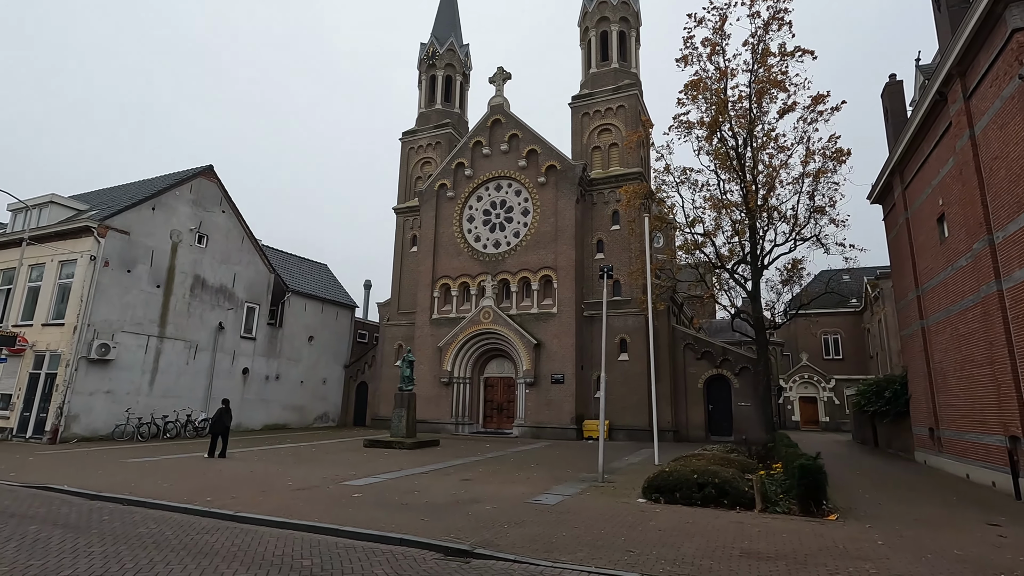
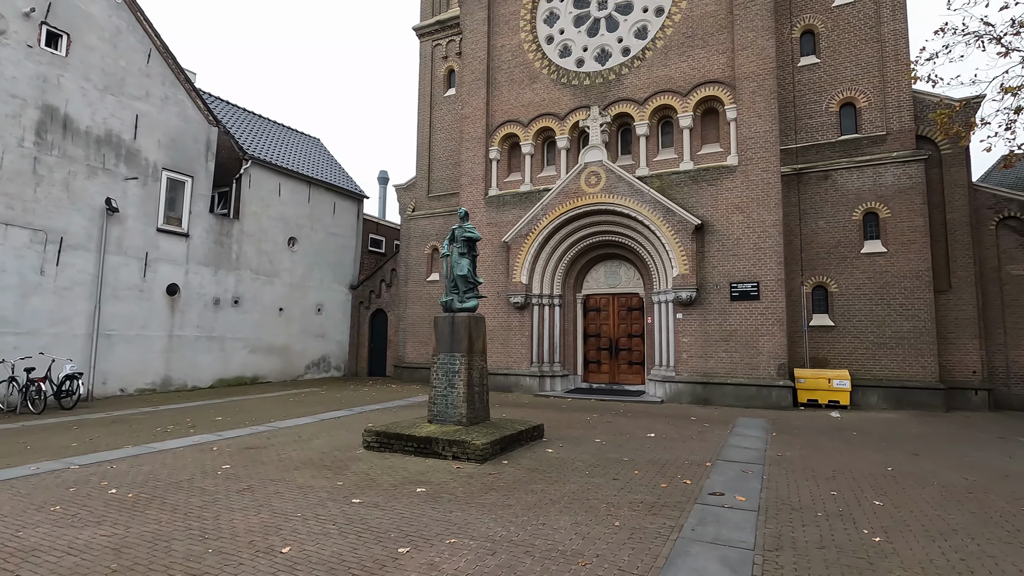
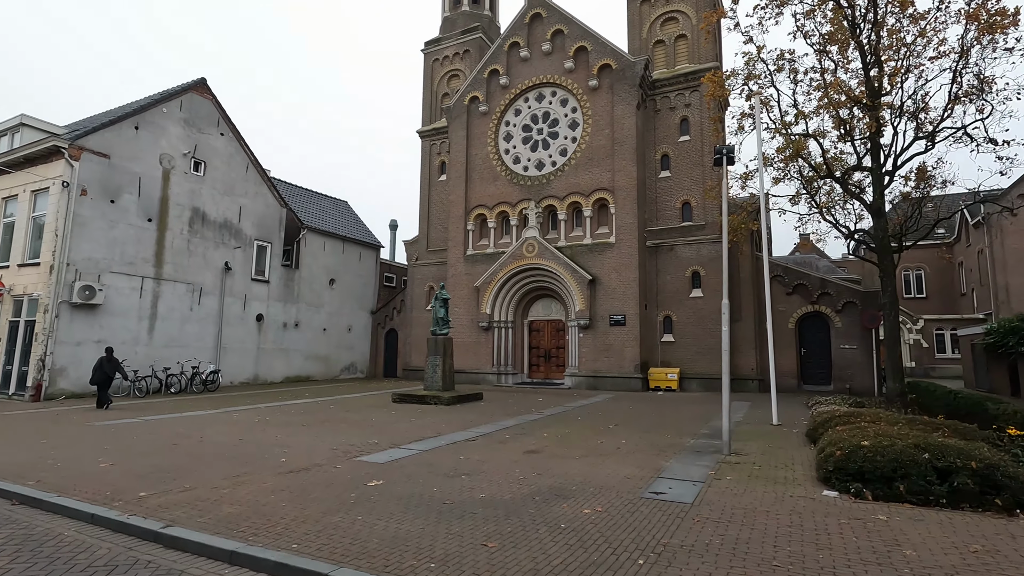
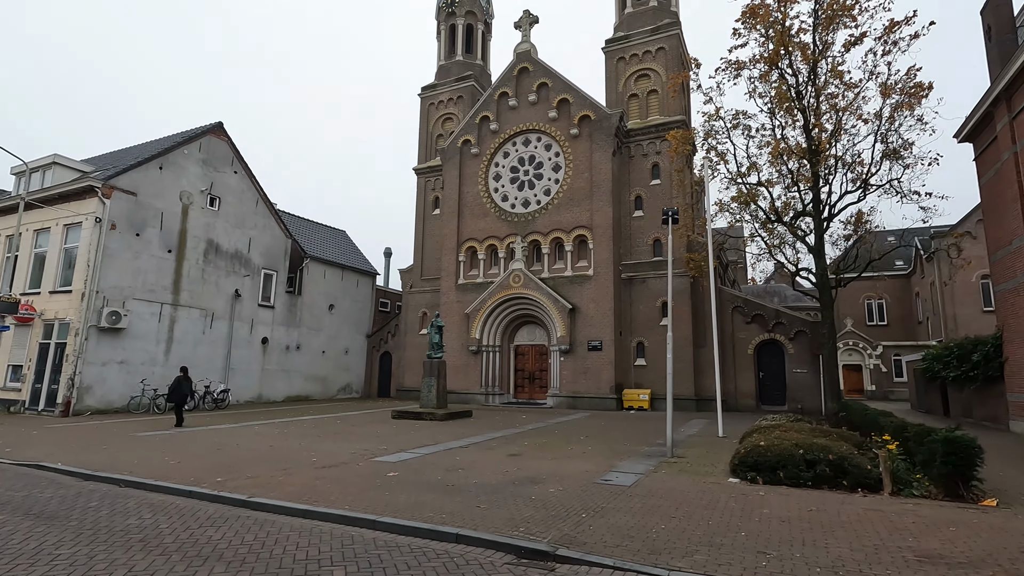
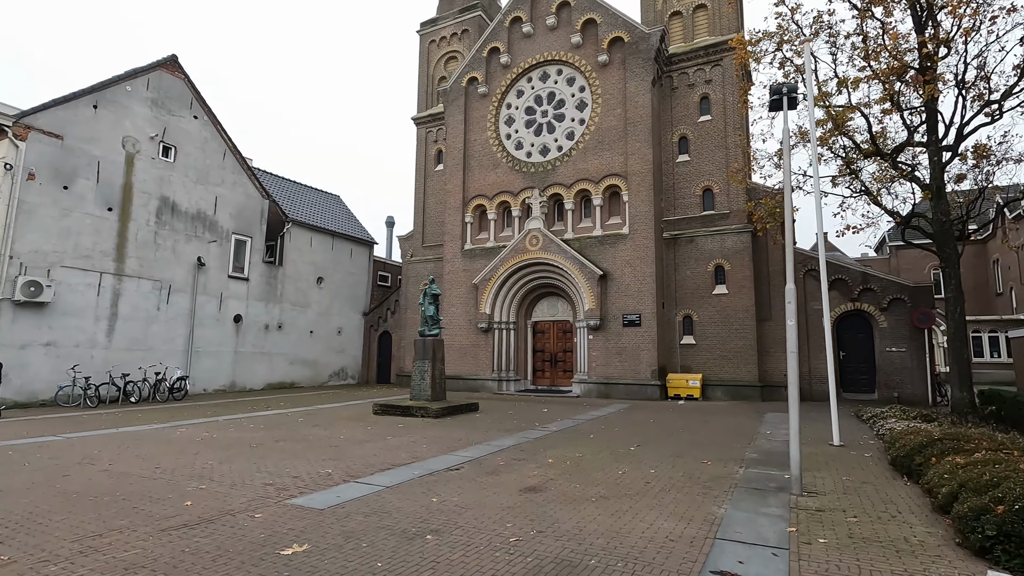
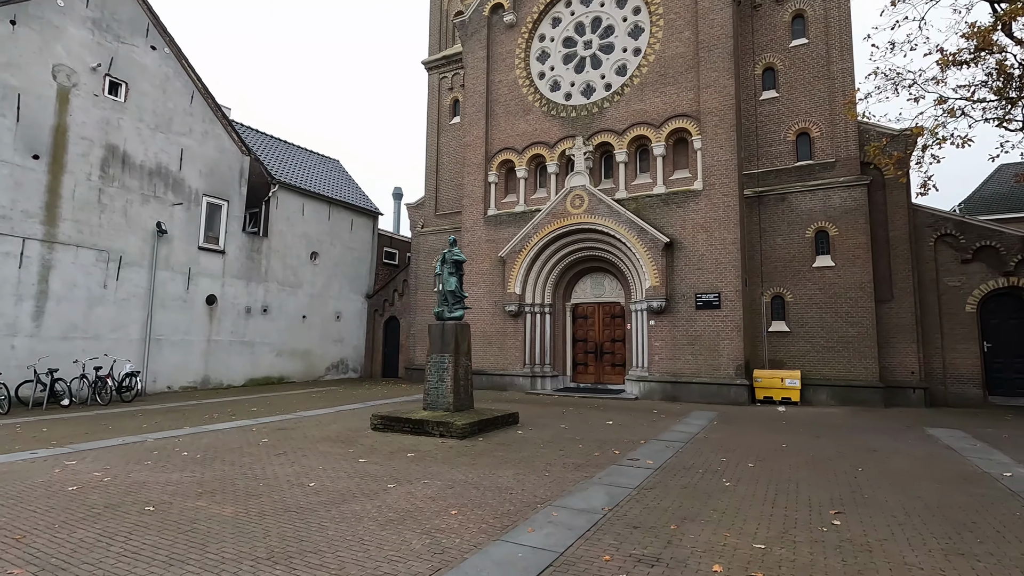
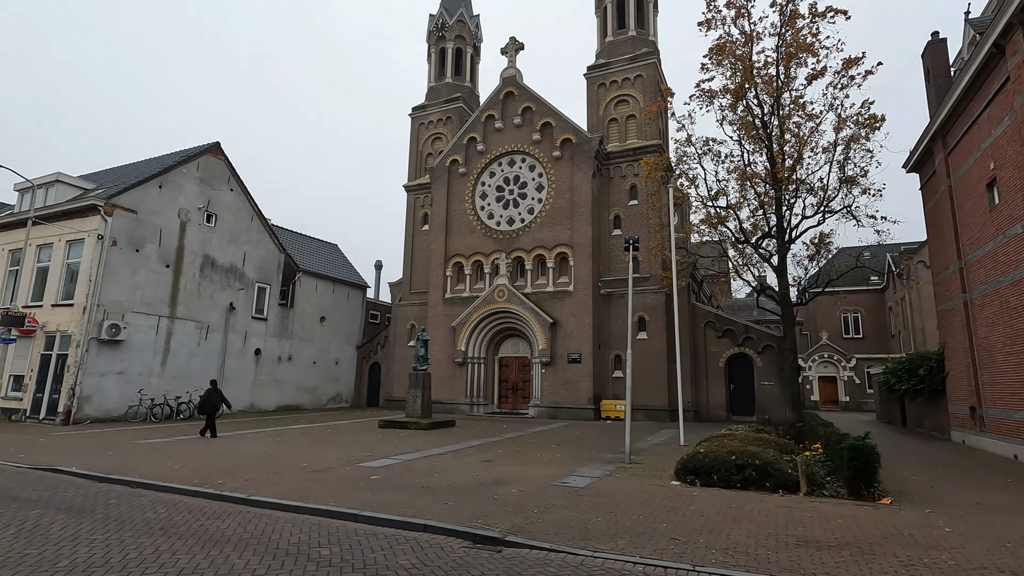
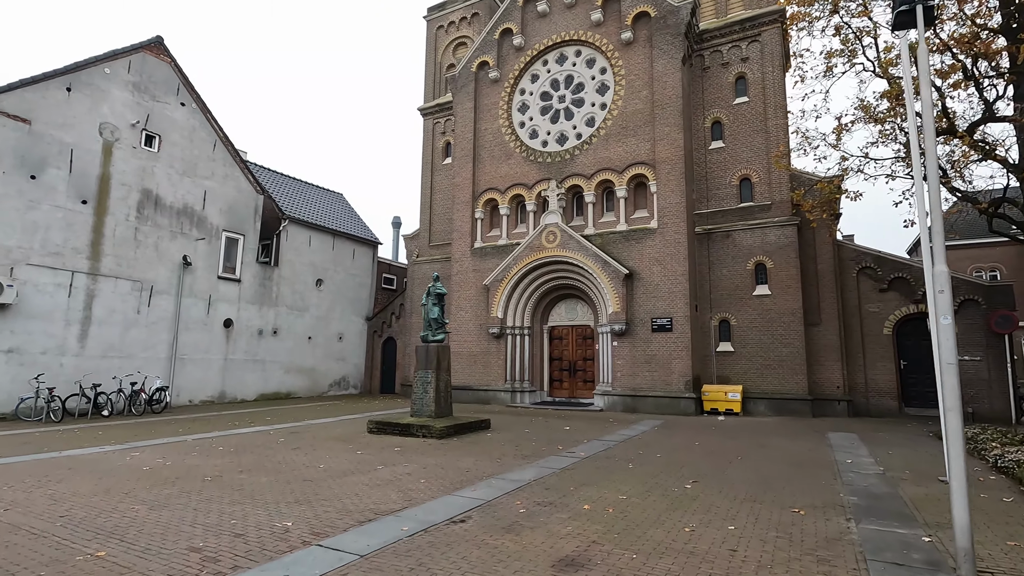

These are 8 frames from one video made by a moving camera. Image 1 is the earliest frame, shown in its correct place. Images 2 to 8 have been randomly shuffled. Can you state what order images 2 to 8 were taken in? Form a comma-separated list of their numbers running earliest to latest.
7, 4, 3, 5, 8, 6, 2
